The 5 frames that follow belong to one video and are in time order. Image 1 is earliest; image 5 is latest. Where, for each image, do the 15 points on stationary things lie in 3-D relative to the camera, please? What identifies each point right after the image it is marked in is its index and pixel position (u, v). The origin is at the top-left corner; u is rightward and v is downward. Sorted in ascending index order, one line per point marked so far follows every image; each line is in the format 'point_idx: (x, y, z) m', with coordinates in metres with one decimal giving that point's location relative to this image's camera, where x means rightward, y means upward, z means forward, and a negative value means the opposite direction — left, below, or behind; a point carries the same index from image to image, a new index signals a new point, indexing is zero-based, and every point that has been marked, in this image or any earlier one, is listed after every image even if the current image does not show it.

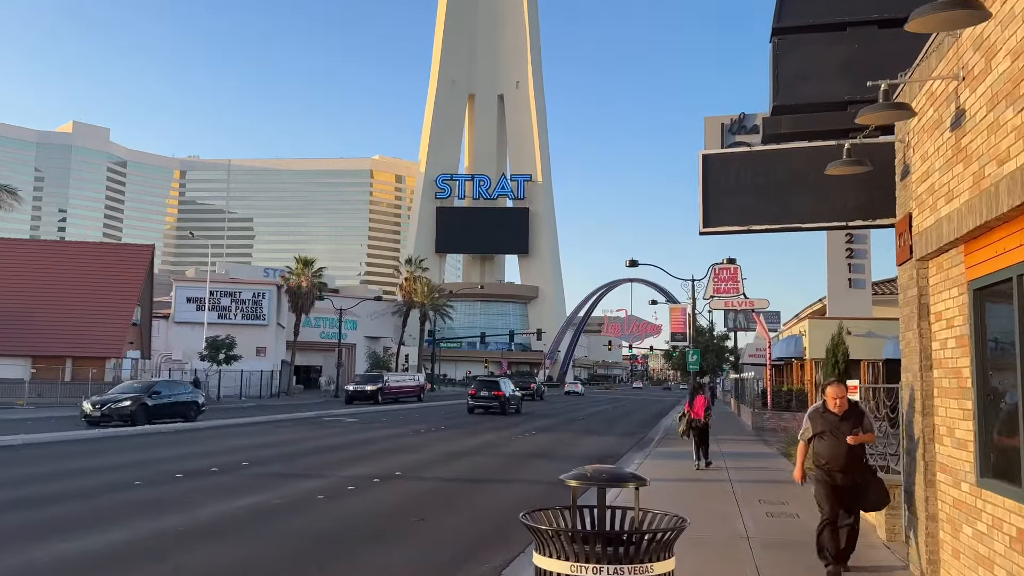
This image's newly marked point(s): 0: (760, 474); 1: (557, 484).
0: (+4.5, -3.3, +14.3) m
1: (+0.8, -3.4, +13.9) m
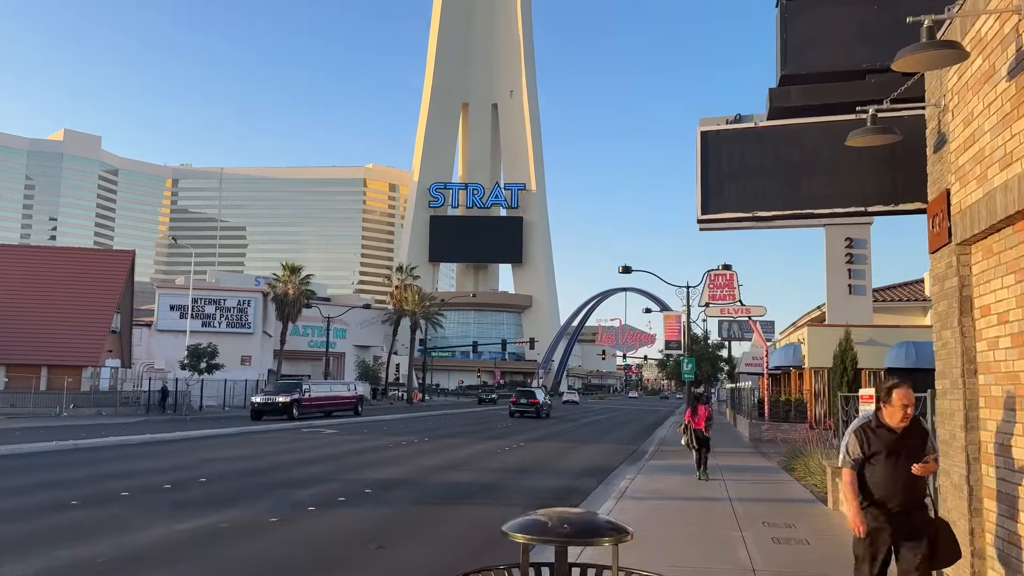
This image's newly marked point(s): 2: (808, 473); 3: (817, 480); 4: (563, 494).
0: (+4.2, -3.4, +13.1) m
1: (+0.5, -3.5, +12.7) m
2: (+5.4, -3.4, +14.5) m
3: (+5.1, -3.2, +13.3) m
4: (+0.9, -3.6, +13.8) m
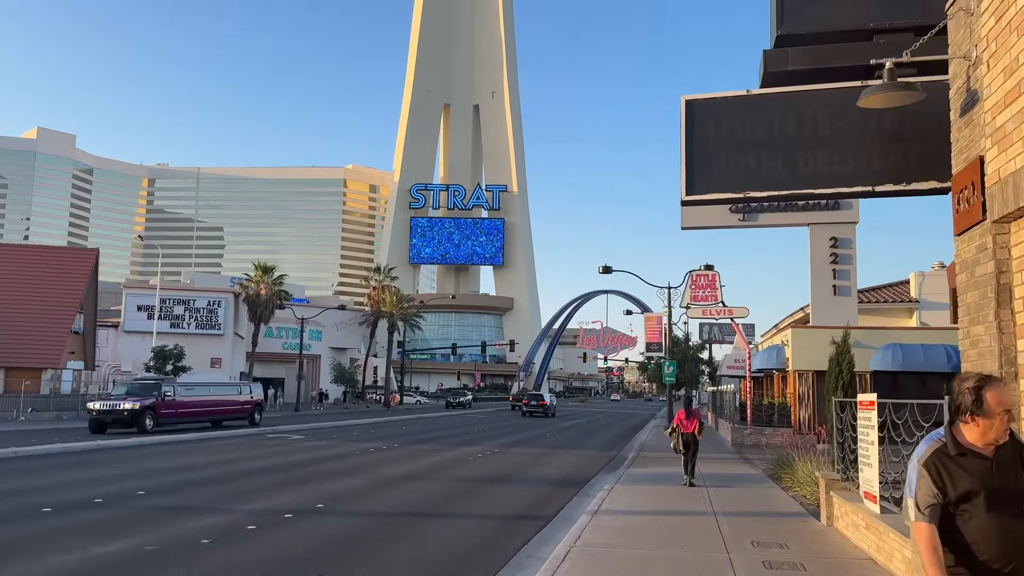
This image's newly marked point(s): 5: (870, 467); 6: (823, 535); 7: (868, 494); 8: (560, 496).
0: (+3.7, -3.3, +12.1) m
1: (0.0, -3.4, +11.7) m
2: (+4.9, -3.3, +13.6) m
3: (+4.6, -3.2, +12.4) m
4: (+0.4, -3.5, +12.7) m
5: (+3.8, -1.9, +8.5) m
6: (+3.7, -3.0, +9.5) m
7: (+3.8, -2.2, +8.4) m
8: (+0.8, -3.7, +13.9) m
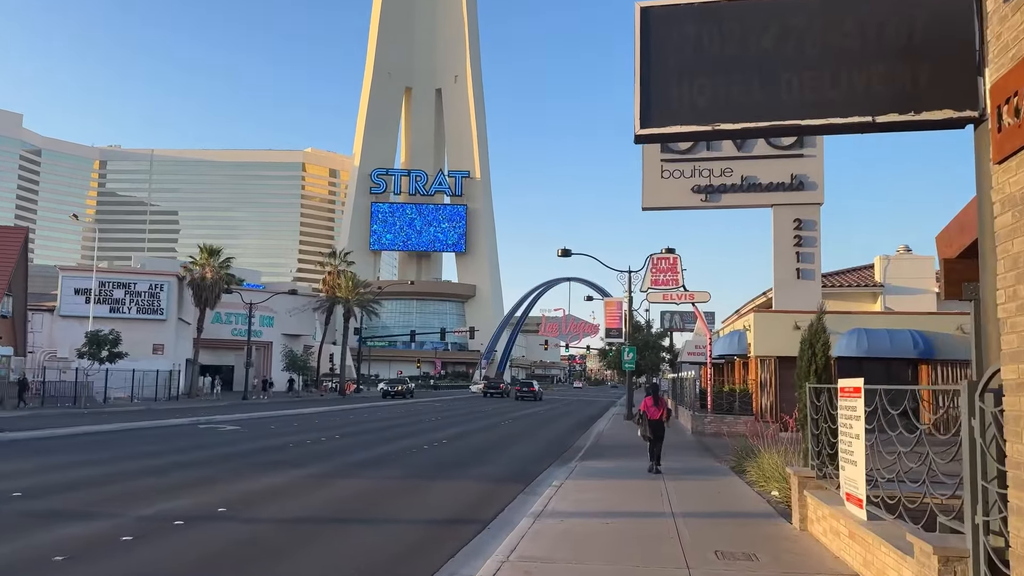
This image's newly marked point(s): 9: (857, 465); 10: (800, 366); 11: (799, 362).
0: (+2.8, -2.9, +10.9) m
1: (-0.9, -3.0, +10.2) m
2: (+3.9, -3.0, +12.4) m
3: (+3.7, -2.8, +11.1) m
4: (-0.6, -3.1, +11.3) m
5: (+3.1, -1.6, +7.2) m
6: (+2.9, -2.6, +8.3) m
7: (+3.1, -1.9, +7.1) m
8: (-0.1, -3.3, +12.5) m
9: (+3.1, -1.6, +7.1) m
10: (+3.7, -1.0, +10.1) m
11: (+3.6, -0.9, +10.1) m
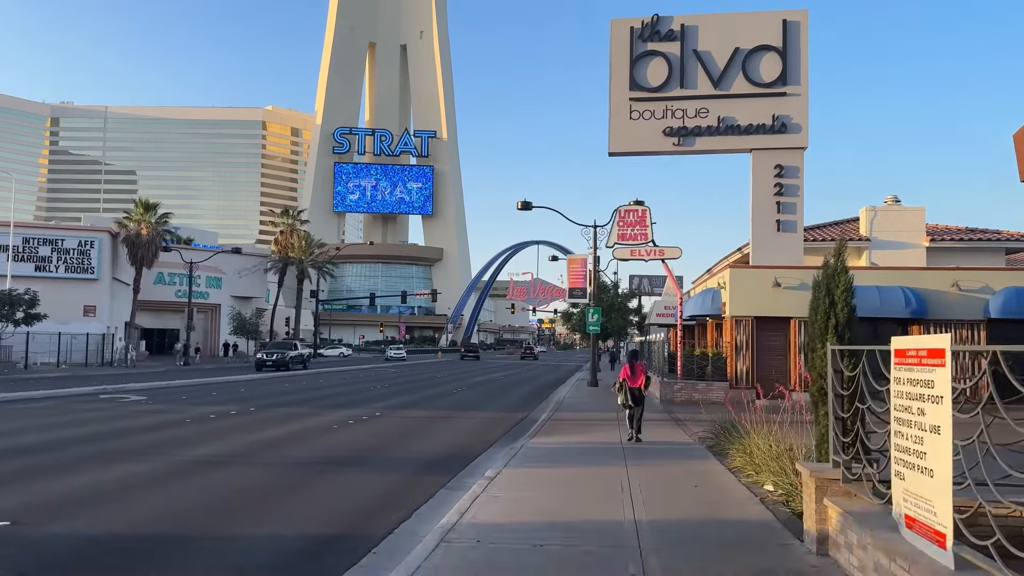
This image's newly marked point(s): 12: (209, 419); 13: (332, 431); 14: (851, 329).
0: (+1.9, -2.2, +8.2) m
1: (-1.8, -2.3, +7.4) m
2: (+2.9, -2.2, +9.7) m
3: (+2.8, -2.1, +8.5) m
4: (-1.5, -2.4, +8.5) m
5: (+2.3, -1.0, +4.5) m
6: (+2.1, -2.0, +5.6) m
7: (+2.3, -1.3, +4.4) m
8: (-1.1, -2.5, +9.7) m
9: (+2.3, -1.0, +4.3) m
10: (+2.8, -0.3, +7.3) m
11: (+2.8, -0.3, +7.4) m
12: (-6.5, -2.8, +17.2) m
13: (-3.6, -2.8, +15.7) m
14: (+3.0, -0.4, +7.1) m
